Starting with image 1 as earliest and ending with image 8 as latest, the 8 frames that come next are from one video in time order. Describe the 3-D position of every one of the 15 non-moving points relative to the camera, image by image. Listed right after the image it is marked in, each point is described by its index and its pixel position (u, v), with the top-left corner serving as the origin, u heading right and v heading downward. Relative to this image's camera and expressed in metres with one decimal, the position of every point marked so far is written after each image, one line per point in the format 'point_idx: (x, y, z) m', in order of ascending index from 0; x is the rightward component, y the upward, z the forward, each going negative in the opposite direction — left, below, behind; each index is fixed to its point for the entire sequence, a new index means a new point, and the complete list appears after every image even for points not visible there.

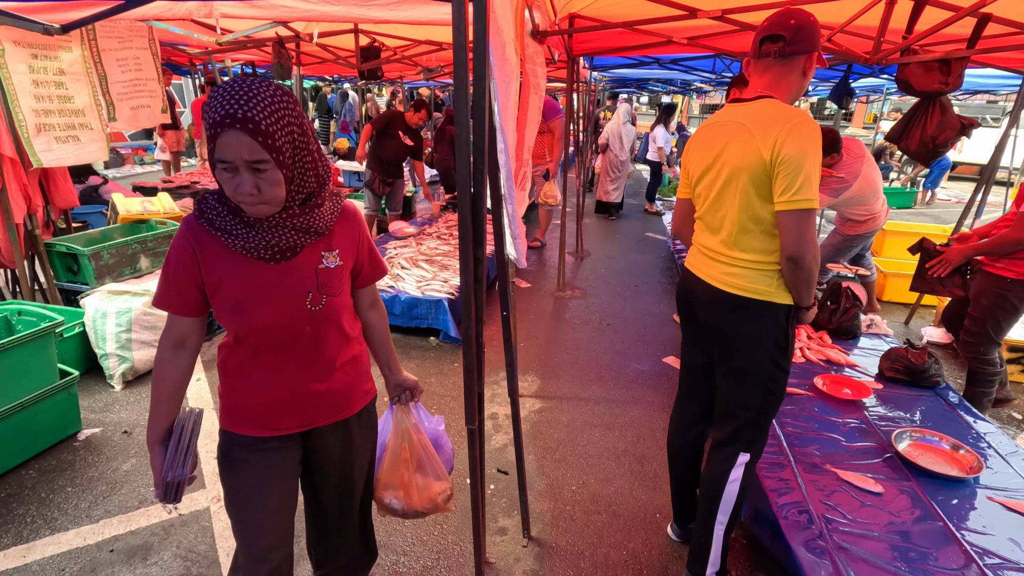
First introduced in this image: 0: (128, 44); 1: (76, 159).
0: (-3.4, +2.2, +4.9) m
1: (-3.7, +1.1, +4.6) m
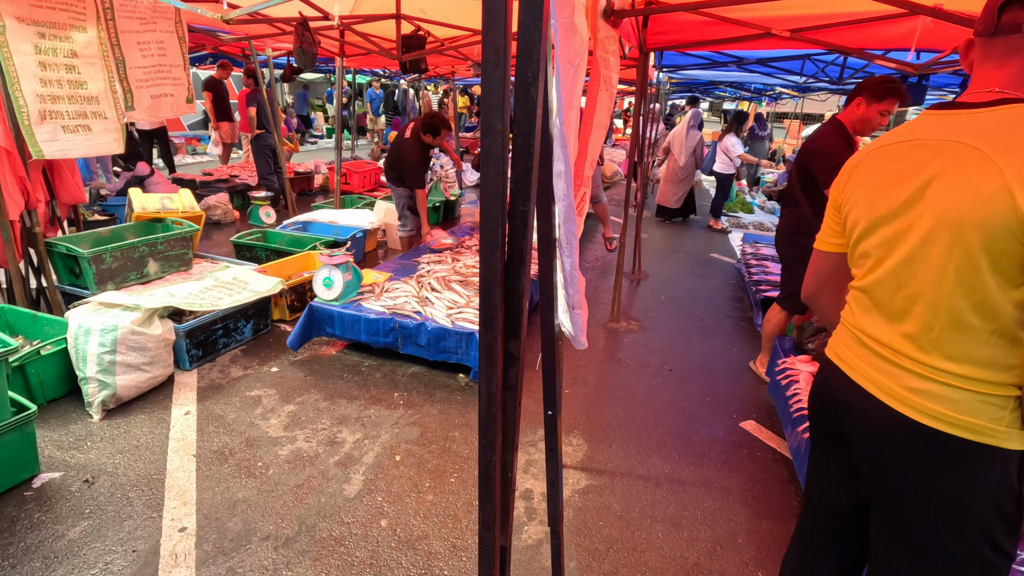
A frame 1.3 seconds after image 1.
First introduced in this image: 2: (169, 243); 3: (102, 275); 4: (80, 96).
0: (-2.9, +2.1, +4.4) m
1: (-3.3, +1.0, +4.1) m
2: (-2.9, +0.4, +4.6) m
3: (-3.2, +0.1, +4.2) m
4: (-3.3, +1.4, +4.1) m
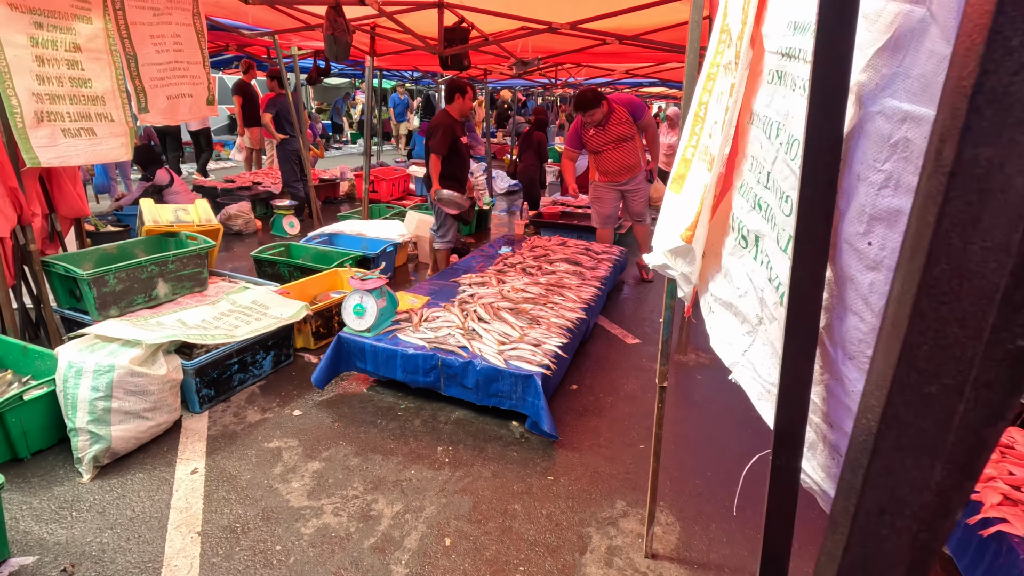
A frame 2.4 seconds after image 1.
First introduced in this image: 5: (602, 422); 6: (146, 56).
0: (-2.4, +1.9, +3.9) m
1: (-2.8, +0.9, +3.6) m
2: (-2.5, +0.2, +4.1) m
3: (-2.8, -0.1, +3.7) m
4: (-2.8, +1.3, +3.6) m
5: (+0.6, -0.9, +3.5) m
6: (-2.5, +1.6, +3.8) m
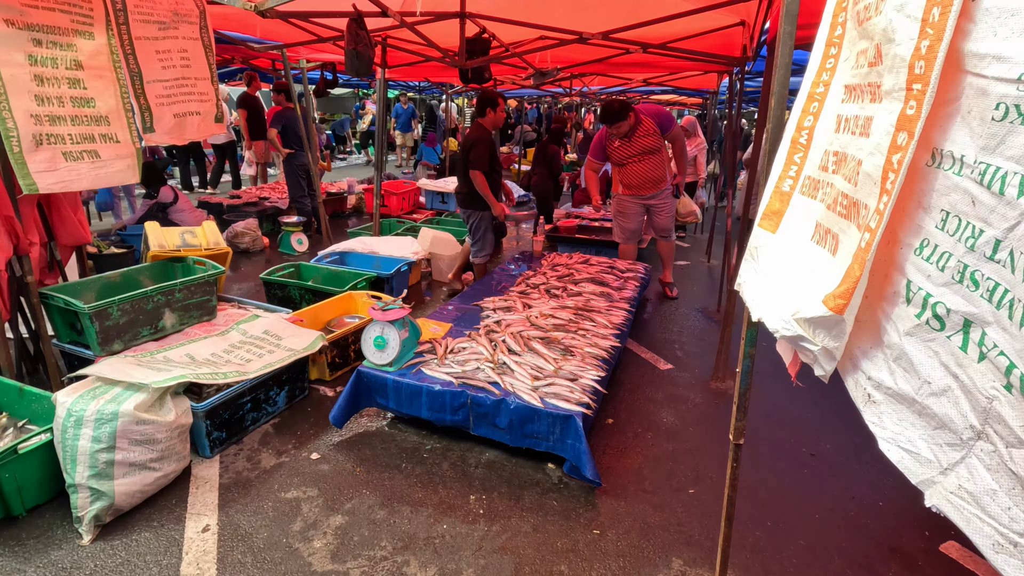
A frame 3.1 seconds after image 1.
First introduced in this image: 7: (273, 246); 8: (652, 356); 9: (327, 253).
0: (-2.3, +1.7, +3.7) m
1: (-2.6, +0.7, +3.4) m
2: (-2.3, 0.0, +3.8) m
3: (-2.6, -0.3, +3.4) m
4: (-2.6, +1.1, +3.3) m
5: (+0.8, -1.0, +3.3) m
6: (-2.3, +1.4, +3.5) m
7: (-3.4, +0.6, +7.7) m
8: (+1.2, -0.6, +4.7) m
9: (-2.0, +0.4, +6.0) m
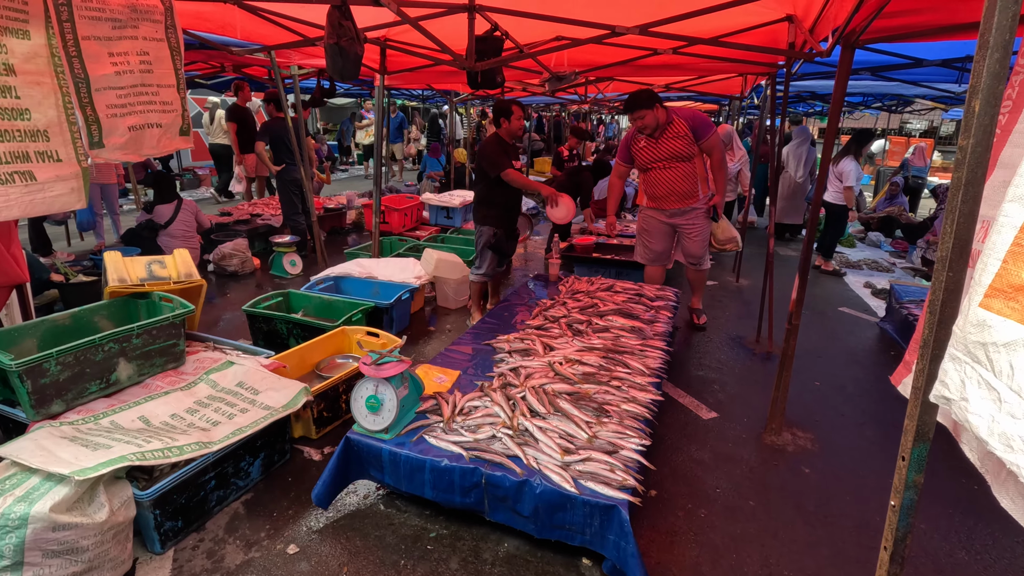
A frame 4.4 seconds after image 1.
0: (-2.2, +1.5, +3.1) m
1: (-2.5, +0.4, +2.8) m
2: (-2.2, -0.3, +3.2) m
3: (-2.4, -0.5, +2.8) m
4: (-2.5, +0.8, +2.8) m
5: (+0.9, -1.3, +2.6) m
6: (-2.2, +1.1, +3.0) m
7: (-3.3, +0.3, +7.1) m
8: (+1.3, -0.9, +4.0) m
9: (-1.9, +0.1, +5.4) m
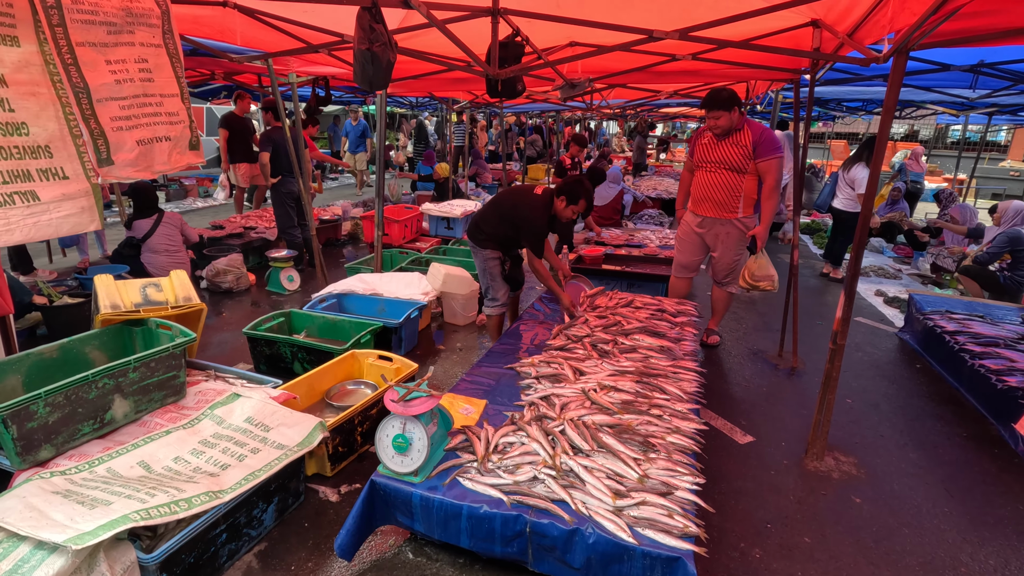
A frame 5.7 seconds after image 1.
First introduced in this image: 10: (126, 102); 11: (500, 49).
0: (-2.0, +1.3, +2.8) m
1: (-2.4, +0.2, +2.5) m
2: (-2.0, -0.4, +3.0) m
3: (-2.2, -0.7, +2.5) m
4: (-2.4, +0.7, +2.5) m
5: (+1.1, -1.4, +2.4) m
6: (-2.1, +1.0, +2.7) m
7: (-3.2, +0.1, +6.8) m
8: (+1.5, -1.0, +3.8) m
9: (-1.8, -0.1, +5.1) m
10: (-2.0, +1.0, +2.8) m
11: (-0.1, +1.6, +3.5) m
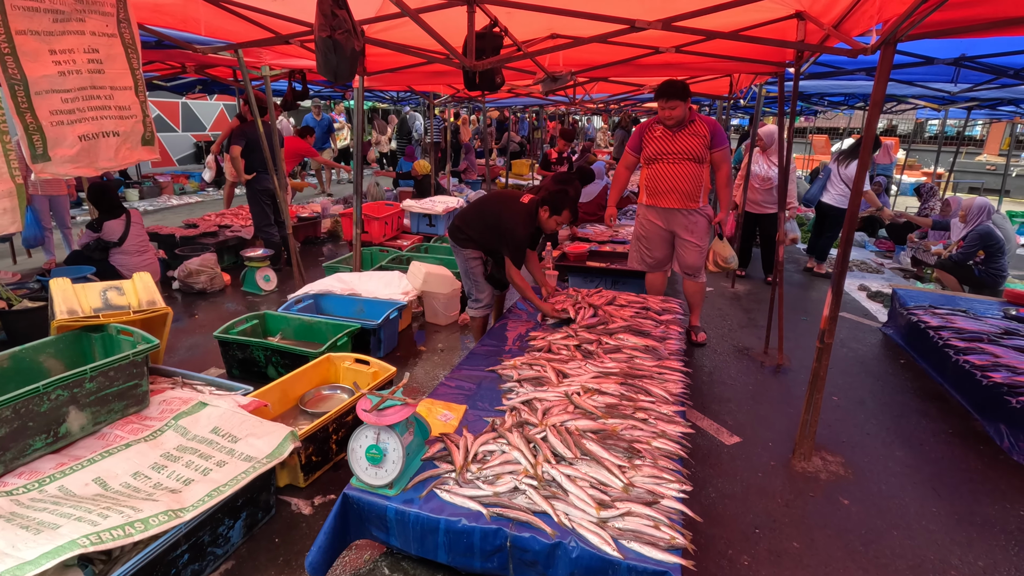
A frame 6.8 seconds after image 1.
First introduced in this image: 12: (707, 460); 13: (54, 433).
0: (-2.1, +1.3, +2.6) m
1: (-2.5, +0.2, +2.3) m
2: (-2.1, -0.5, +2.8) m
3: (-2.3, -0.7, +2.4) m
4: (-2.5, +0.6, +2.3) m
5: (+1.0, -1.4, +2.3) m
6: (-2.2, +1.0, +2.5) m
7: (-3.4, +0.1, +6.6) m
8: (+1.4, -1.0, +3.8) m
9: (-1.9, -0.1, +4.9) m
10: (-2.2, +0.9, +2.6) m
11: (-0.2, +1.6, +3.4) m
12: (+1.2, -1.1, +3.4) m
13: (-2.2, -0.7, +2.6) m
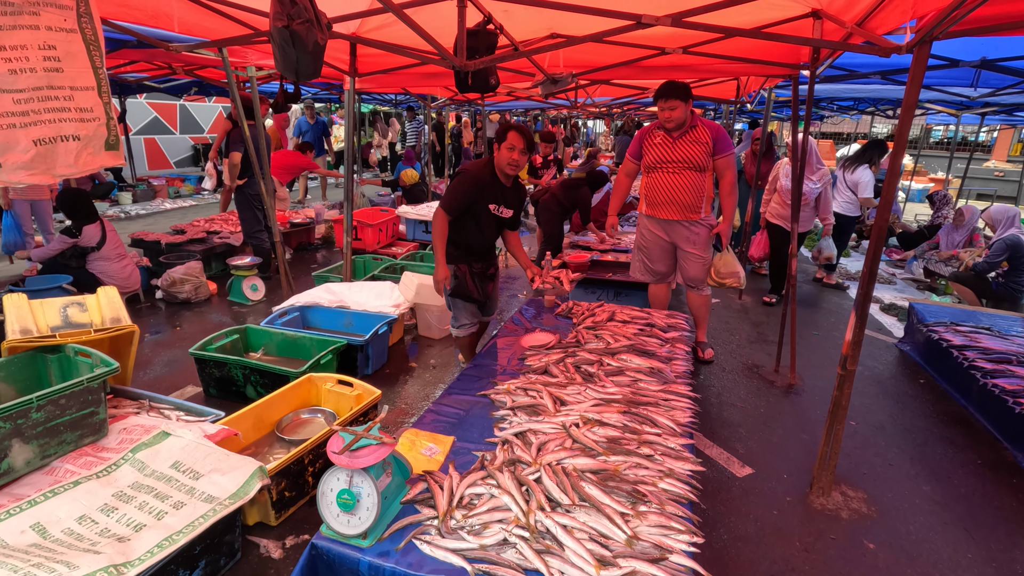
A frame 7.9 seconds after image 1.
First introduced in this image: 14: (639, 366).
0: (-2.1, +1.2, +2.4) m
1: (-2.5, +0.1, +2.1) m
2: (-2.1, -0.5, +2.5) m
3: (-2.4, -0.8, +2.1) m
4: (-2.5, +0.5, +2.0) m
5: (+1.0, -1.5, +2.1) m
6: (-2.2, +0.9, +2.3) m
7: (-3.4, 0.0, +6.4) m
8: (+1.3, -1.1, +3.5) m
9: (-2.0, -0.2, +4.7) m
10: (-2.2, +0.8, +2.4) m
11: (-0.3, +1.5, +3.2) m
12: (+1.2, -1.2, +3.1) m
13: (-2.3, -0.8, +2.4) m
14: (+0.8, -0.5, +3.5) m
